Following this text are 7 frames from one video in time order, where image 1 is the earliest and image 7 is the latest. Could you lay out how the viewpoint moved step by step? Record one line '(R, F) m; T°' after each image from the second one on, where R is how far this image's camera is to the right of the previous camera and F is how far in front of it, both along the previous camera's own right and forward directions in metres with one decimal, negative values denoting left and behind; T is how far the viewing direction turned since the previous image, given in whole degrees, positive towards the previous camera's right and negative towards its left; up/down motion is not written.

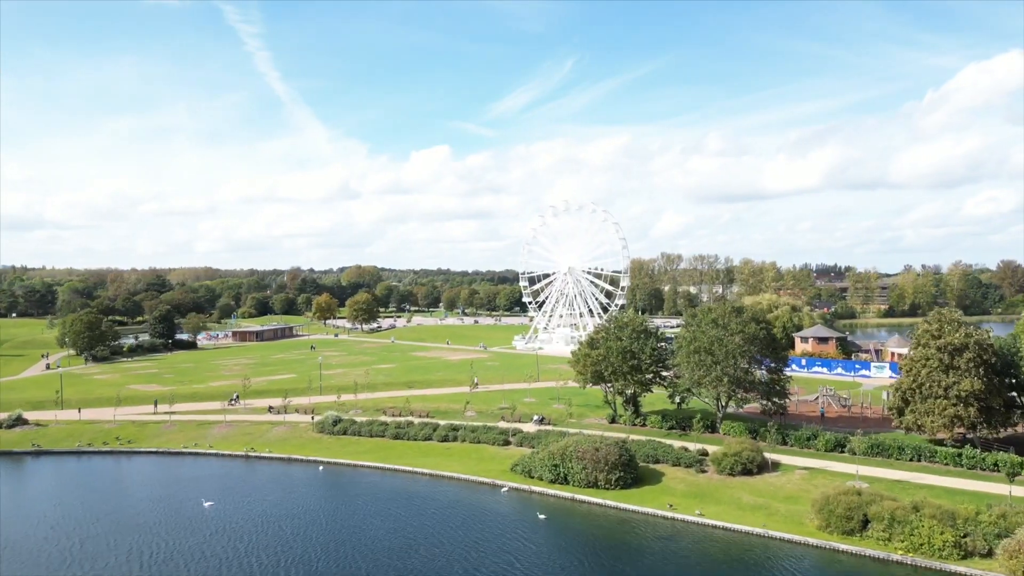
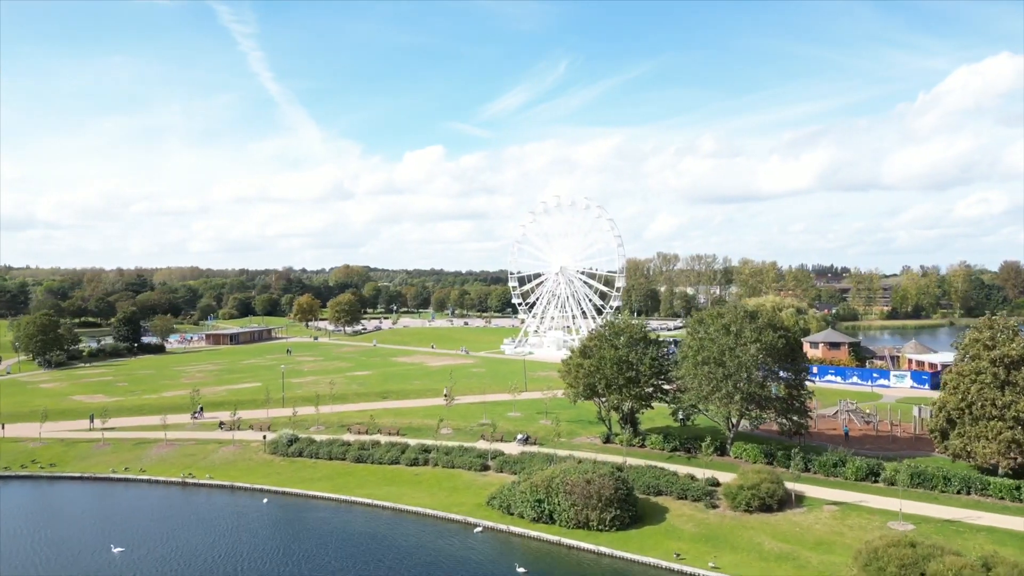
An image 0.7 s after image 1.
(+1.1, +6.8) m; +1°
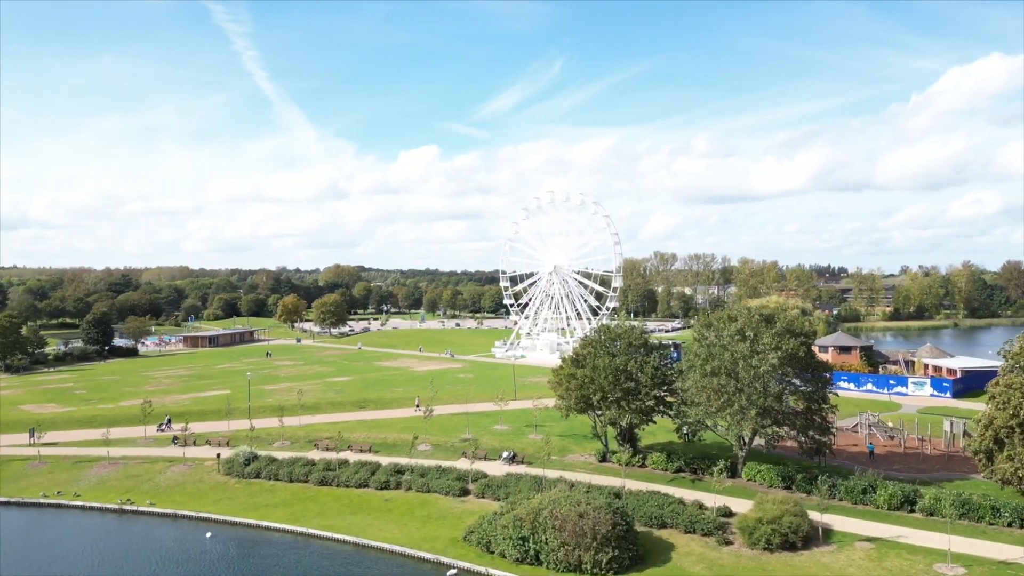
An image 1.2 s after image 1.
(+0.8, +5.3) m; 0°
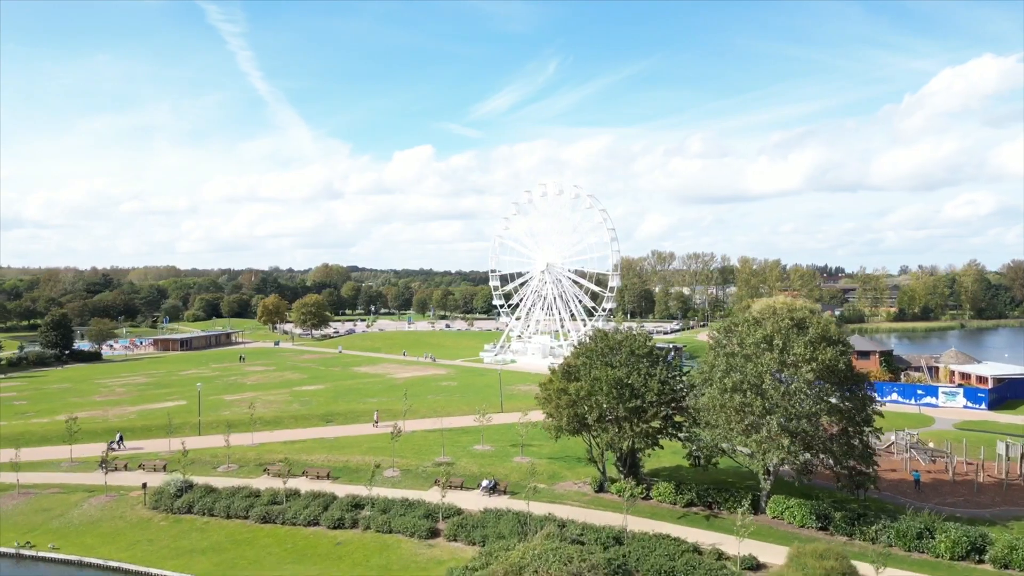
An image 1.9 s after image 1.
(+0.9, +6.6) m; 0°
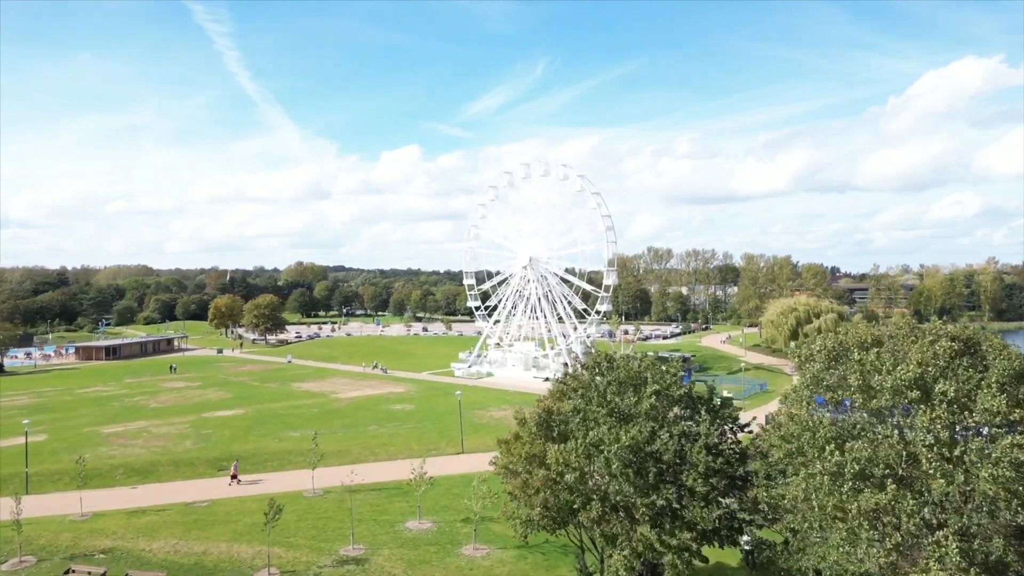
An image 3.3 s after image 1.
(+1.9, +14.8) m; +1°
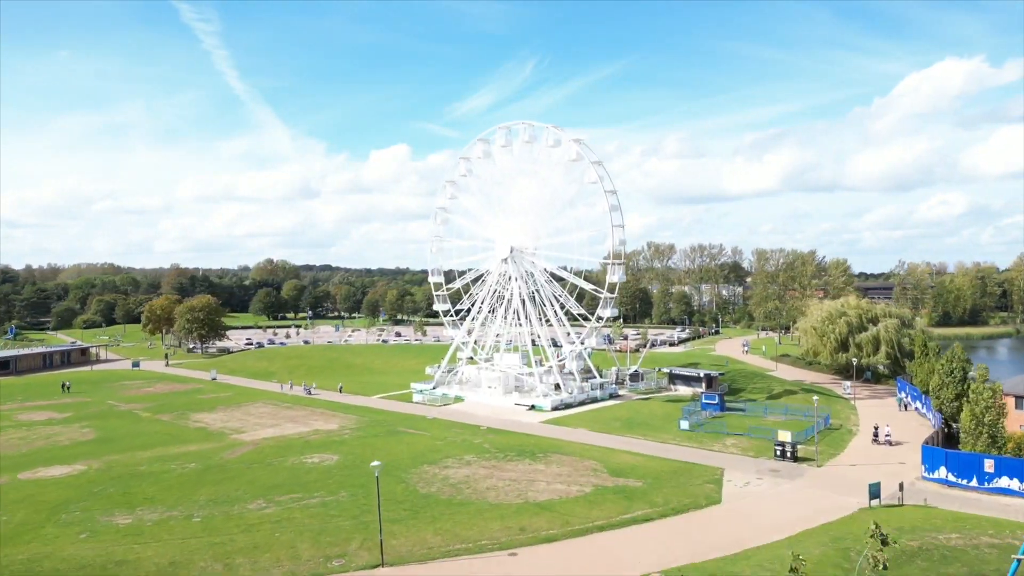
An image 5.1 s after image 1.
(+1.4, +17.3) m; +1°
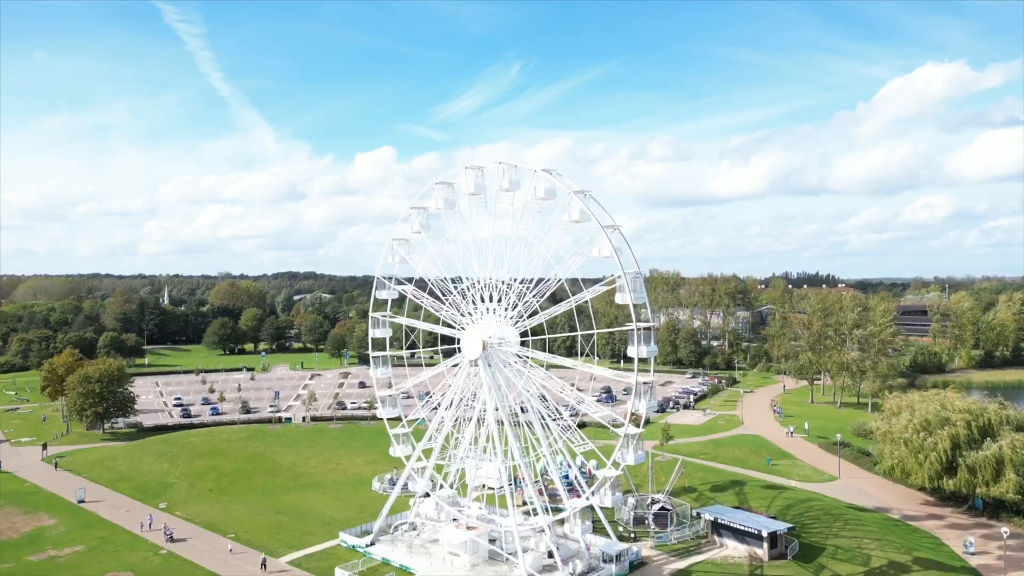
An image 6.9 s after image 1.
(+1.1, +18.8) m; +1°
